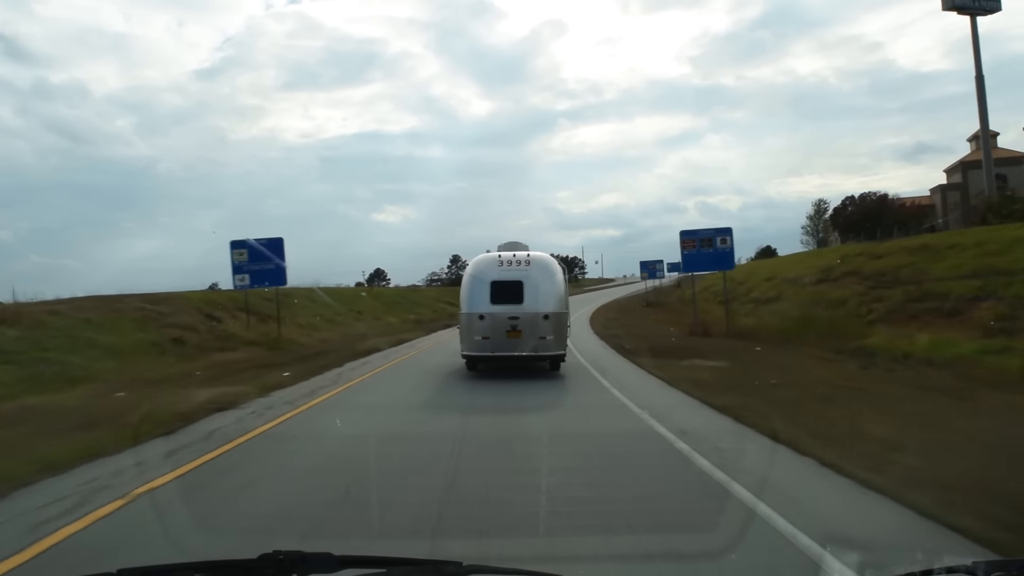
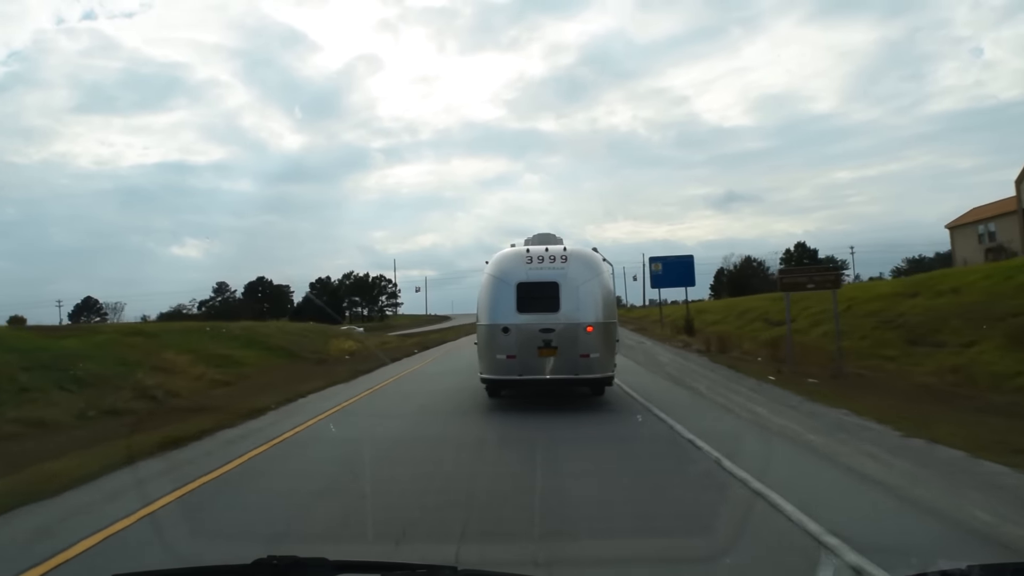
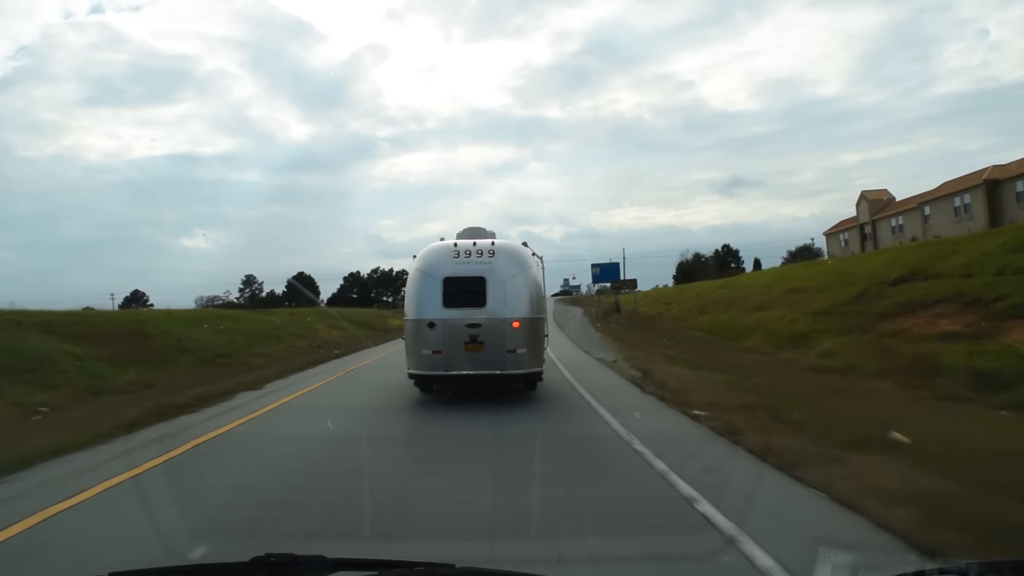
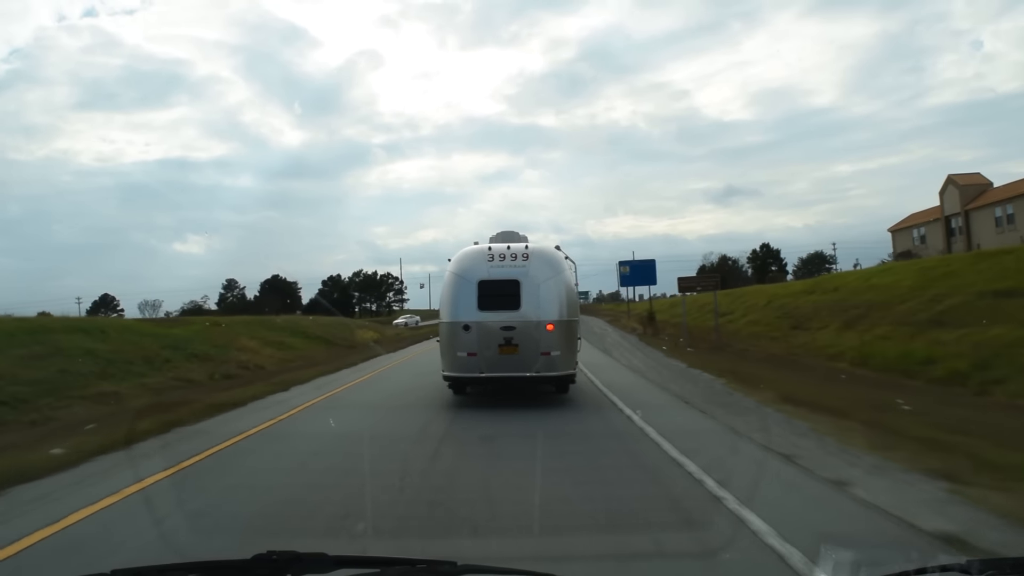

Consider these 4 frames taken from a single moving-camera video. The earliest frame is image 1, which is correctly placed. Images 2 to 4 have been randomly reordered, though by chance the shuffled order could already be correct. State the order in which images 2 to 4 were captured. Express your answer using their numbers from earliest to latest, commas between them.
3, 4, 2
